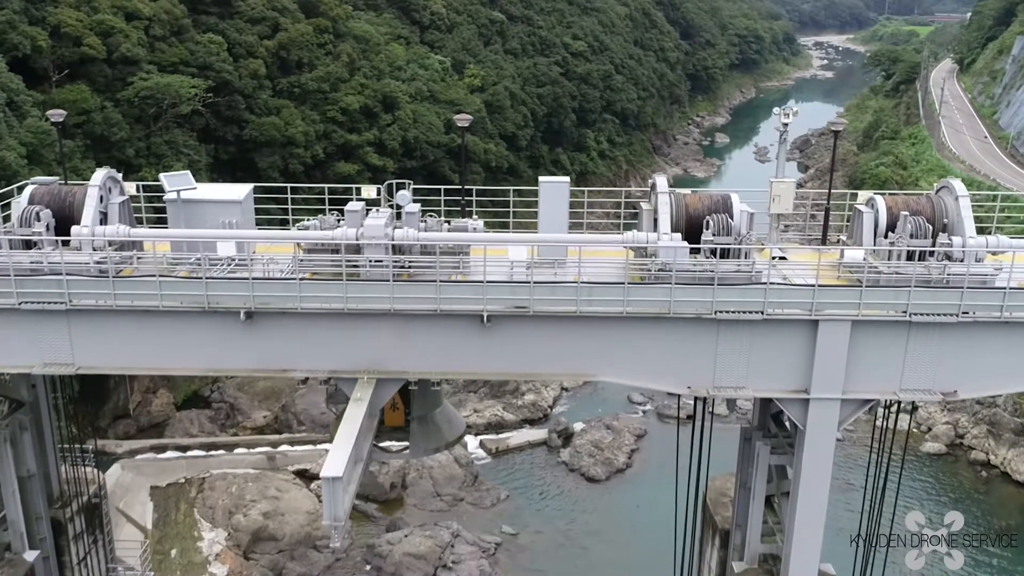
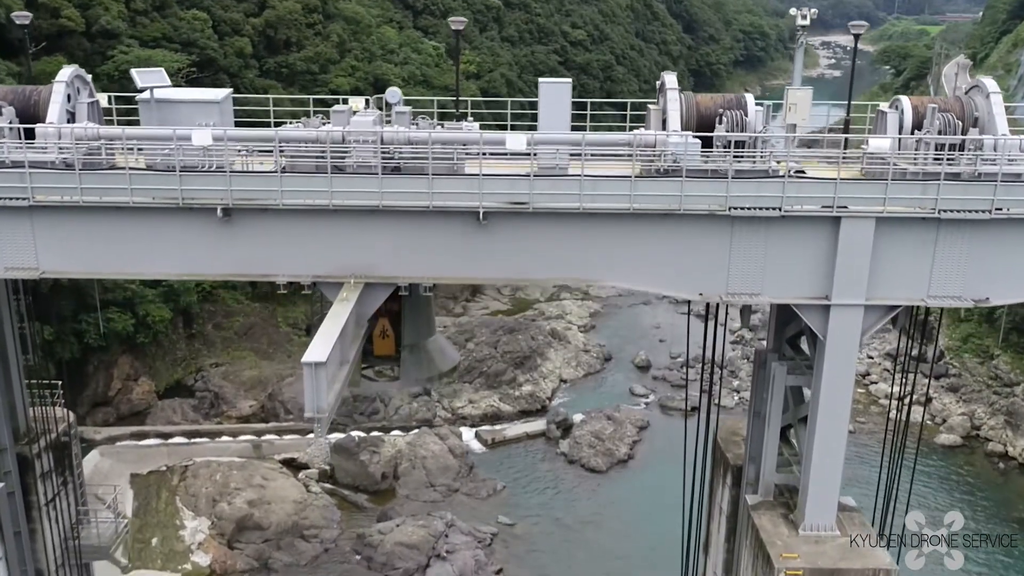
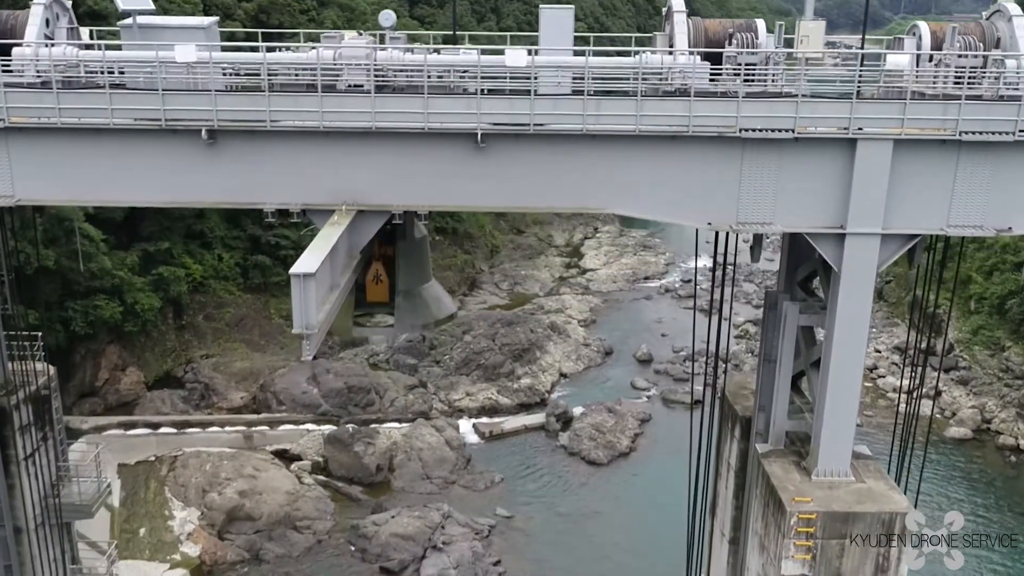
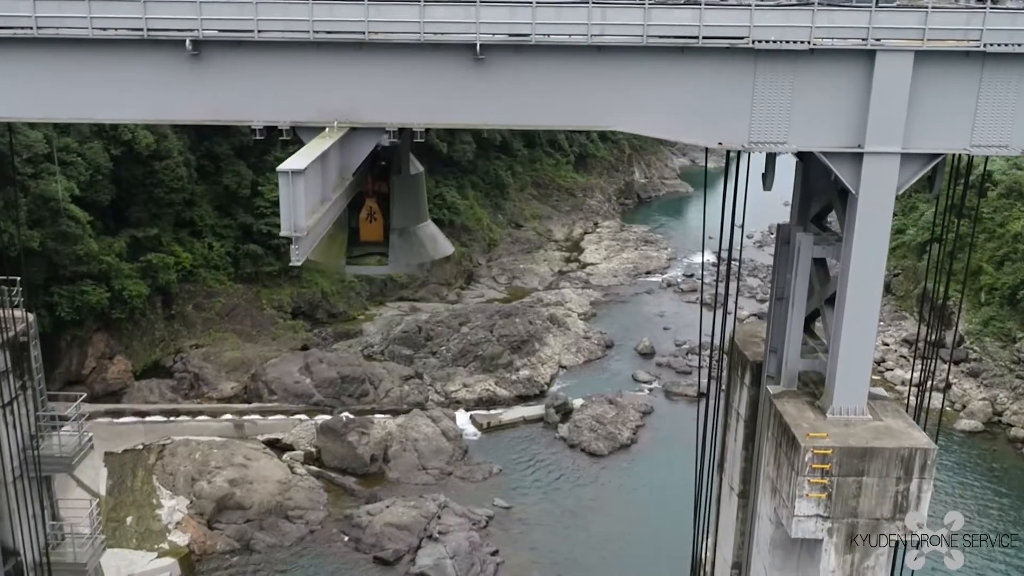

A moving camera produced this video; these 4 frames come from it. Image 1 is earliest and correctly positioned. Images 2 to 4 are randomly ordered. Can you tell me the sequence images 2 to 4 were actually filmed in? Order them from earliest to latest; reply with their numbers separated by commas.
2, 3, 4
